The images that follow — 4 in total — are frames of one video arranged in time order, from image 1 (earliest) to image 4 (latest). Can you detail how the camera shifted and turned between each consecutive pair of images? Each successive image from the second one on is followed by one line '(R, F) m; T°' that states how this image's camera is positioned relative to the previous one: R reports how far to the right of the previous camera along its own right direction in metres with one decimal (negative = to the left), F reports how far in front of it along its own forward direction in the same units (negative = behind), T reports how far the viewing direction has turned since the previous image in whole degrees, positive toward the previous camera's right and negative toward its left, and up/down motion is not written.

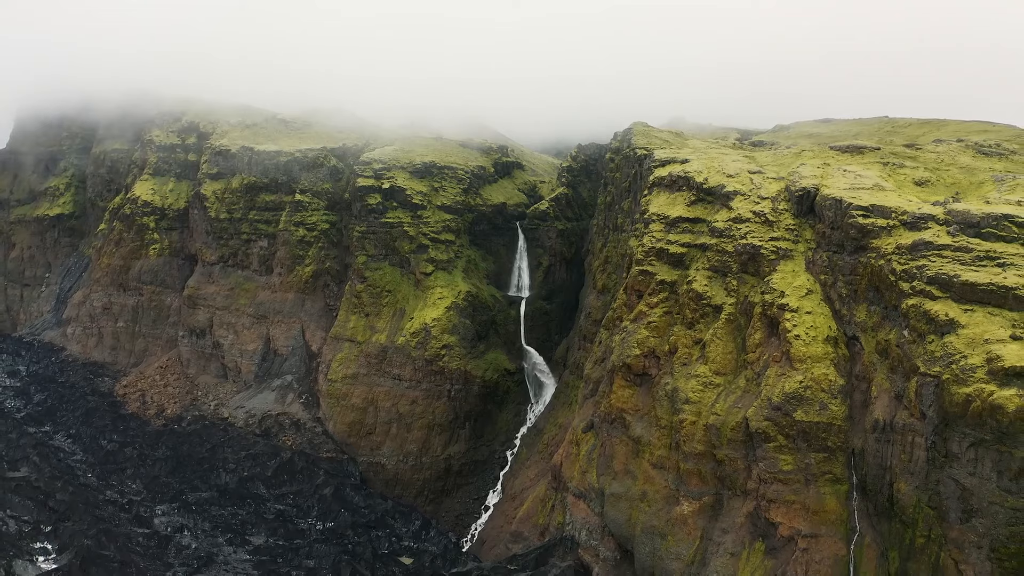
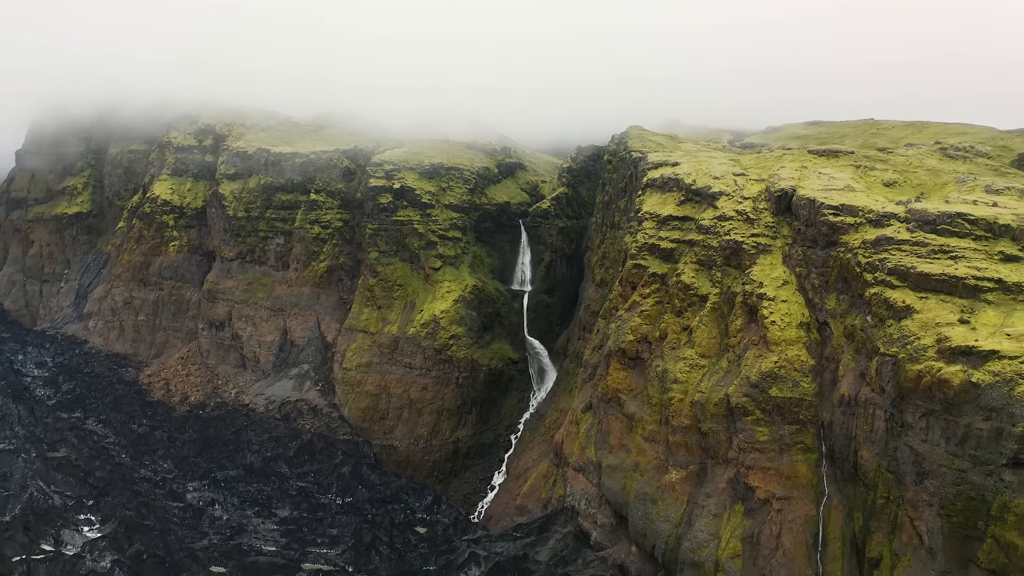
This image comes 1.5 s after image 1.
(-0.4, -3.4) m; 0°
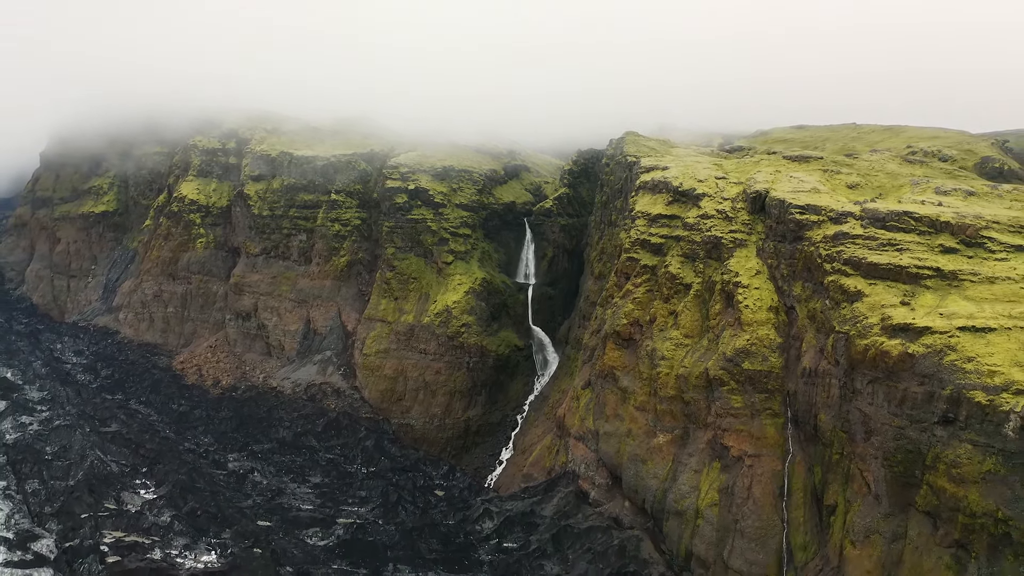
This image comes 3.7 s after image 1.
(-0.6, -5.2) m; 0°
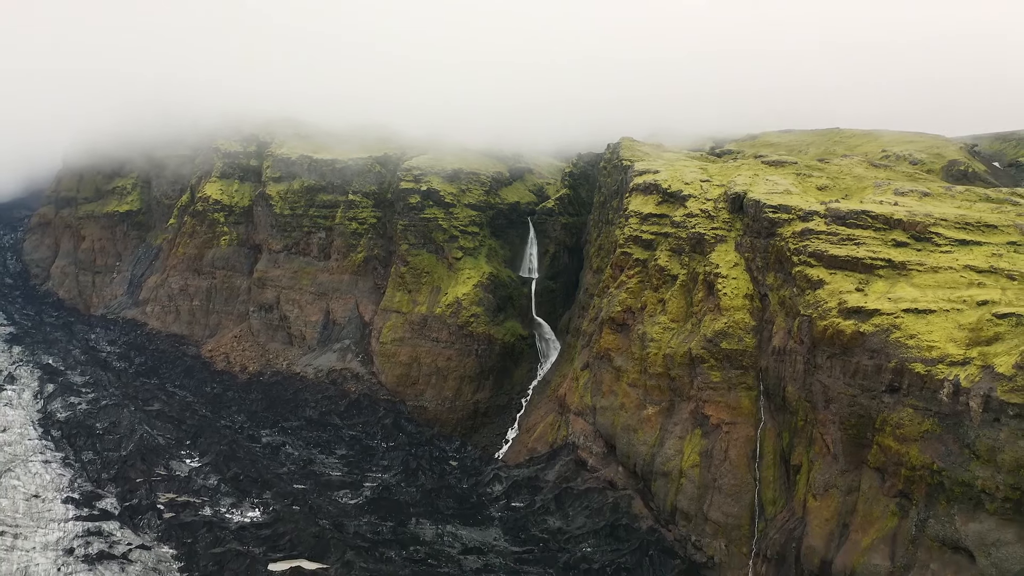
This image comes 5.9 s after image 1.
(-0.5, -5.3) m; 0°
